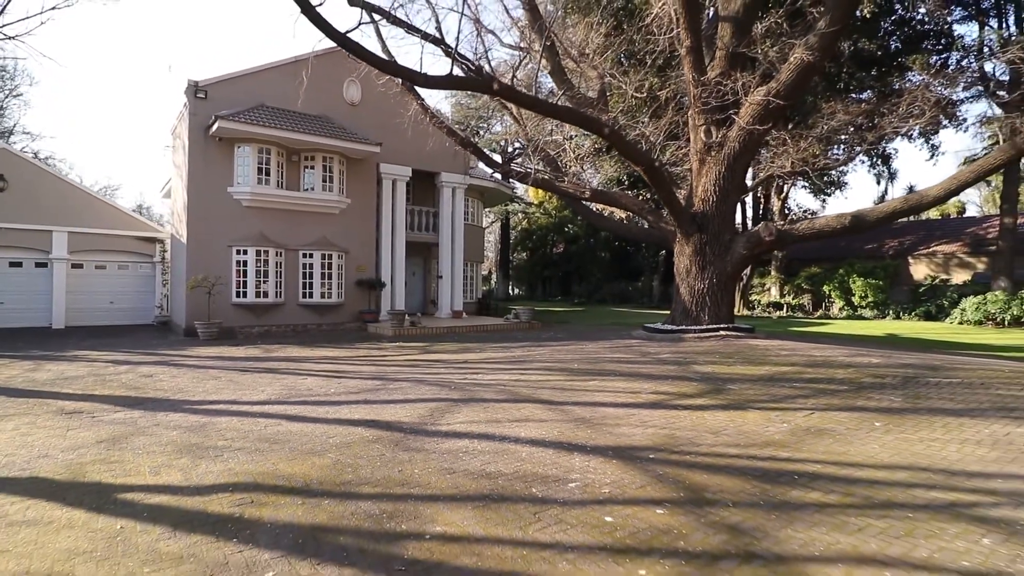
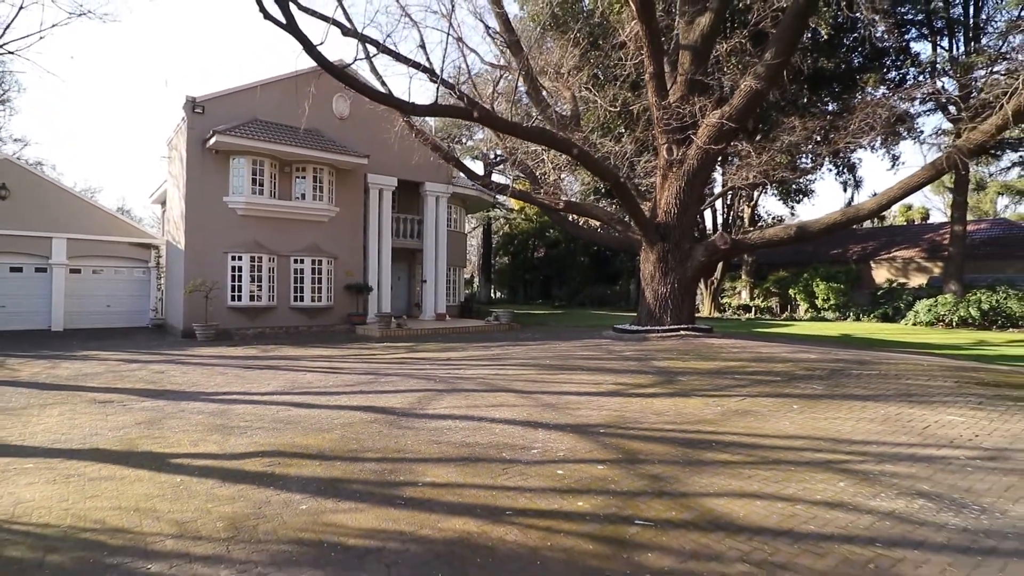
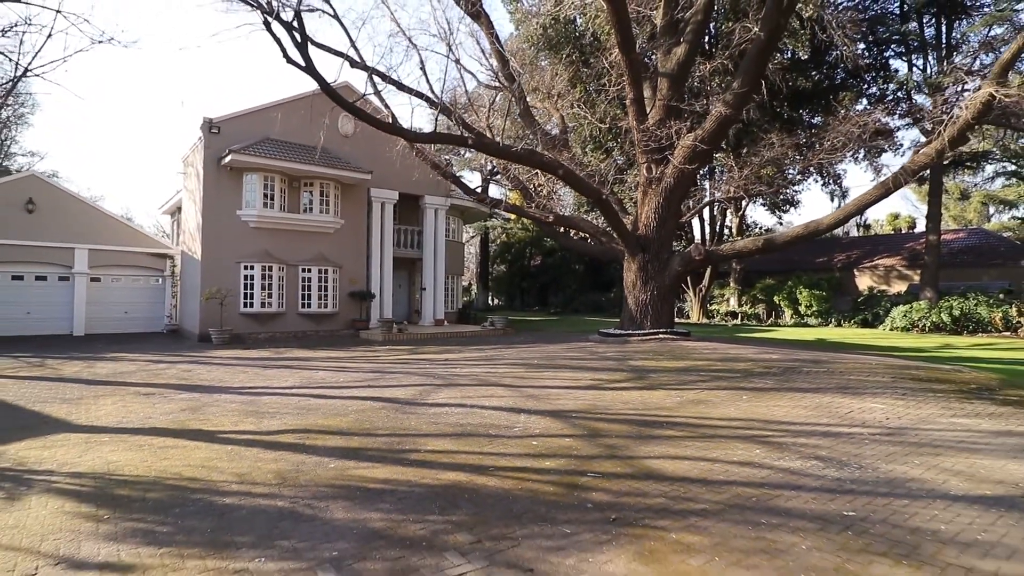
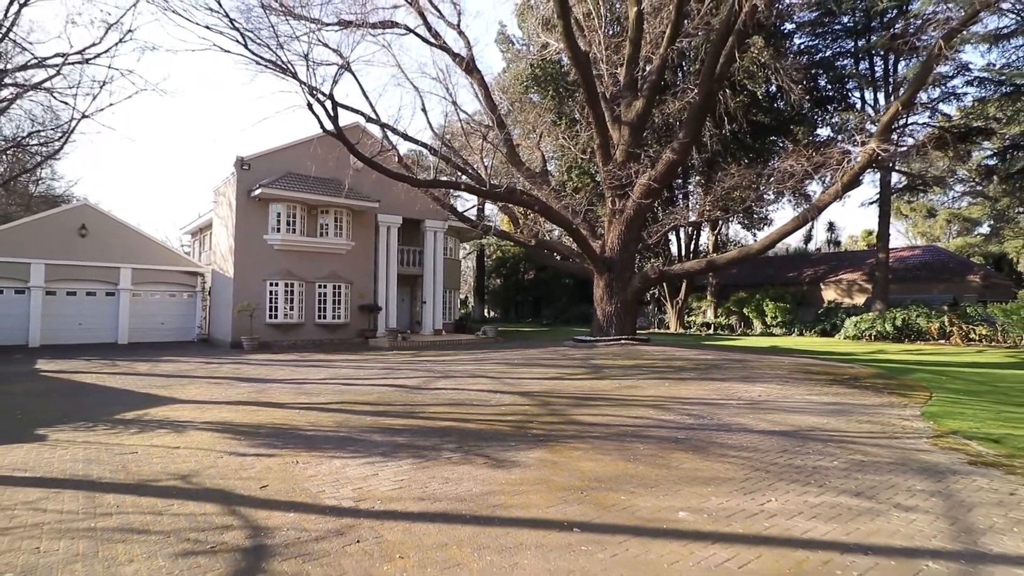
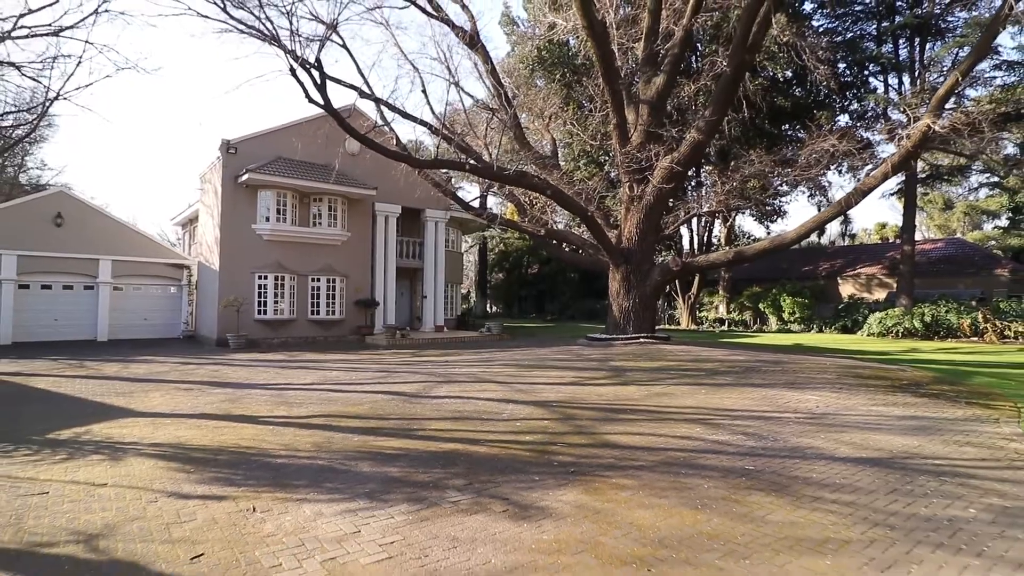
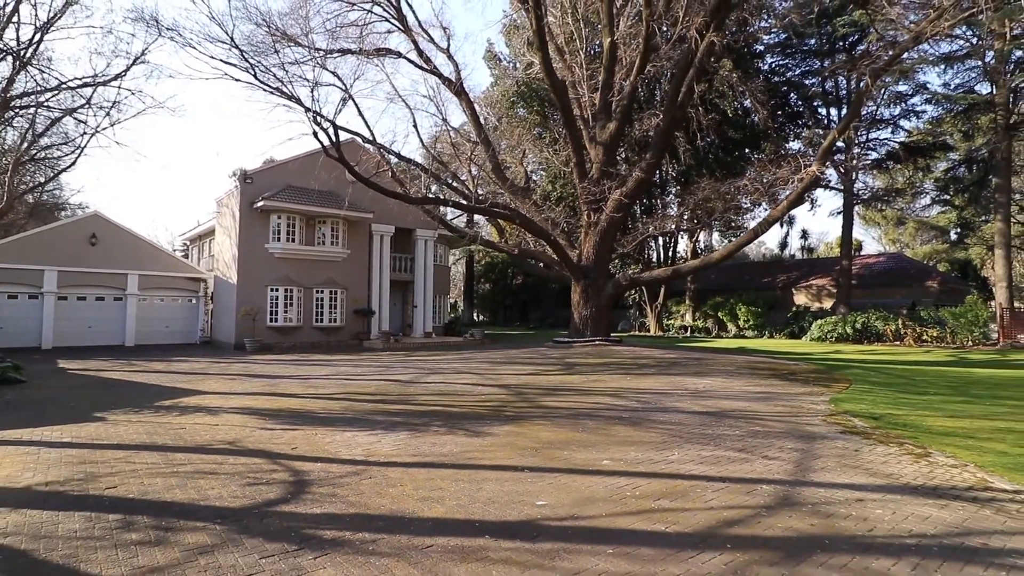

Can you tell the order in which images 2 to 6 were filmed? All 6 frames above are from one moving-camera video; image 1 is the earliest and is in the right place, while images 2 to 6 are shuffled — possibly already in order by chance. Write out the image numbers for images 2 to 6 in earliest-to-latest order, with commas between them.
2, 3, 5, 4, 6
